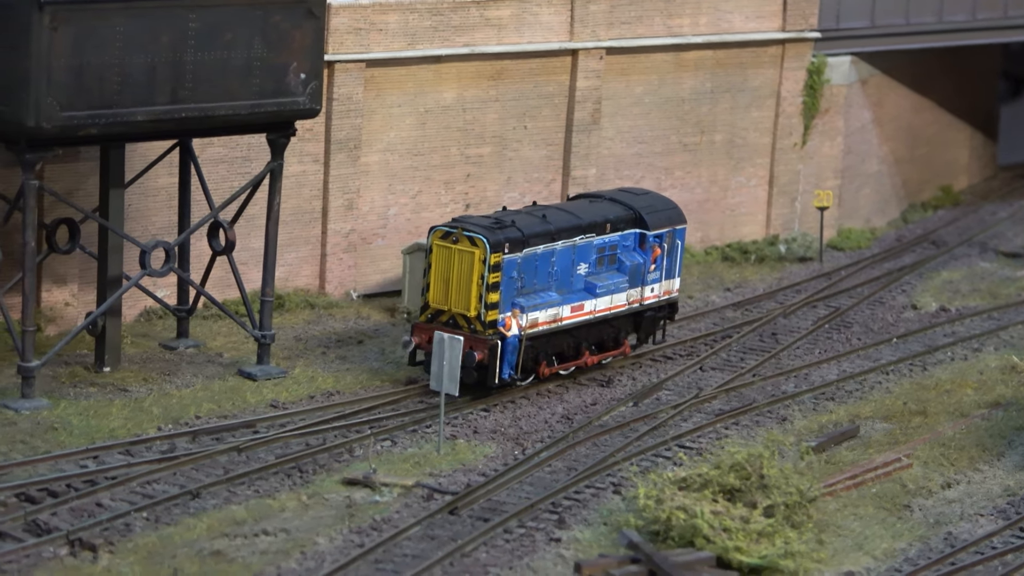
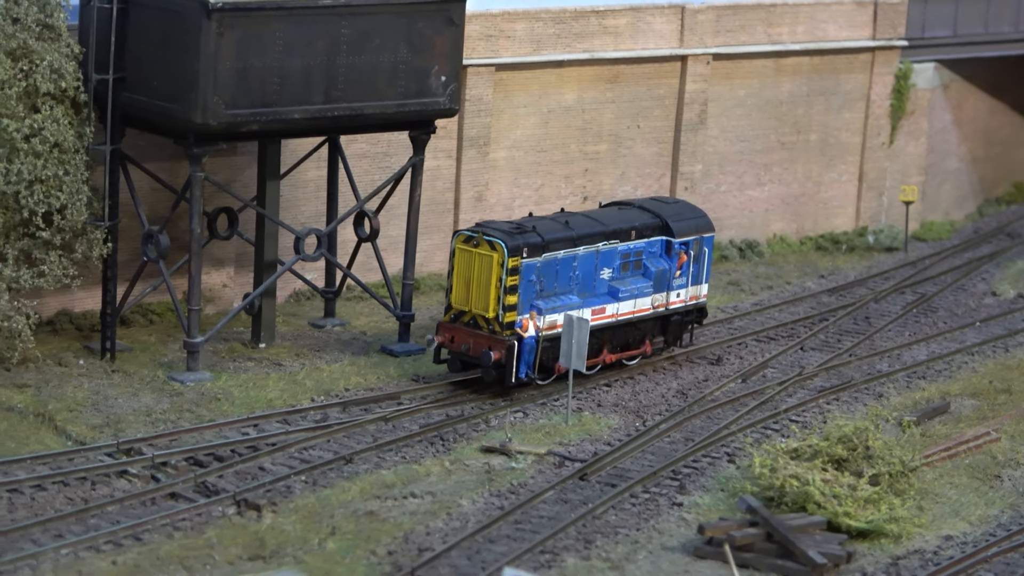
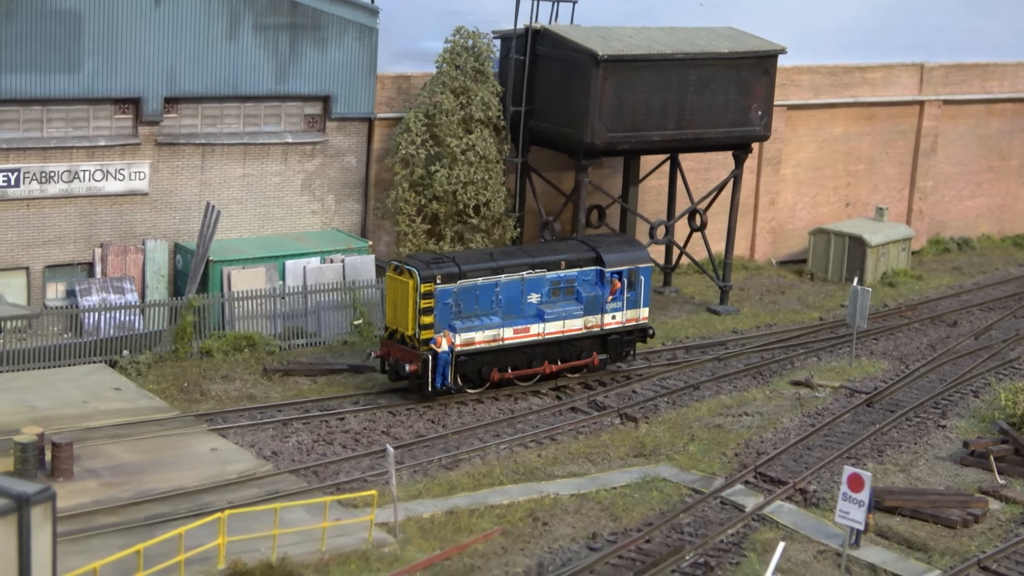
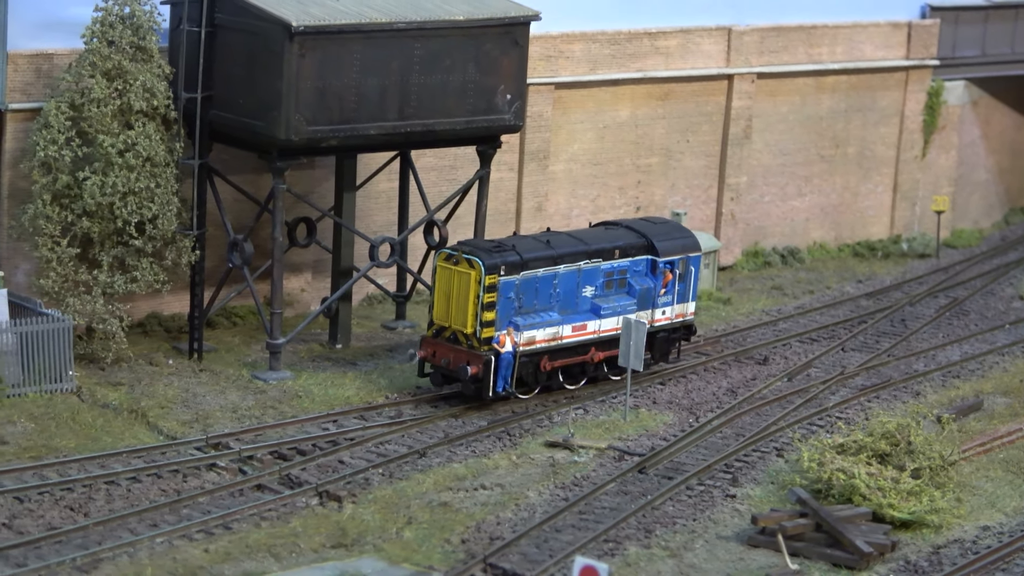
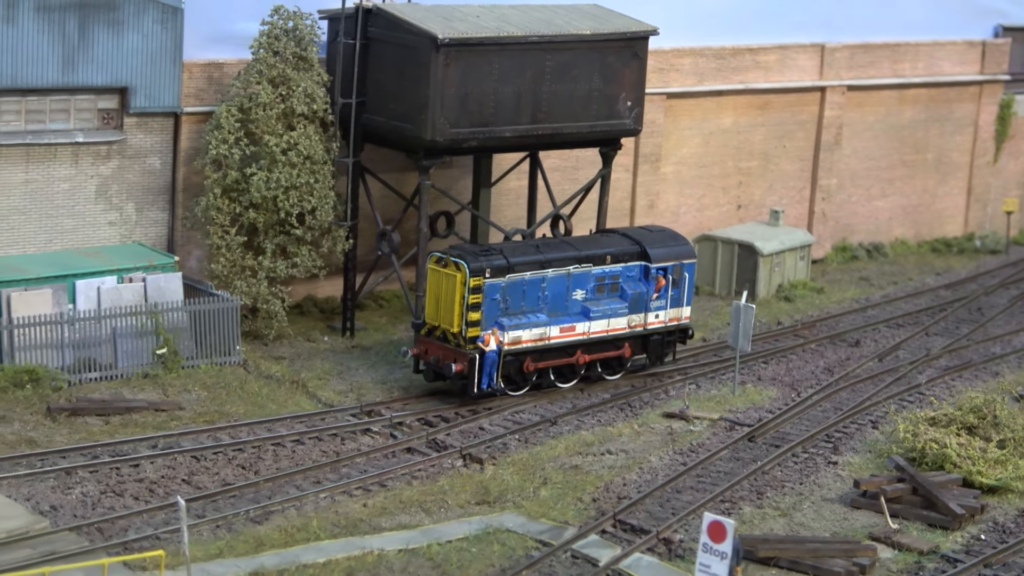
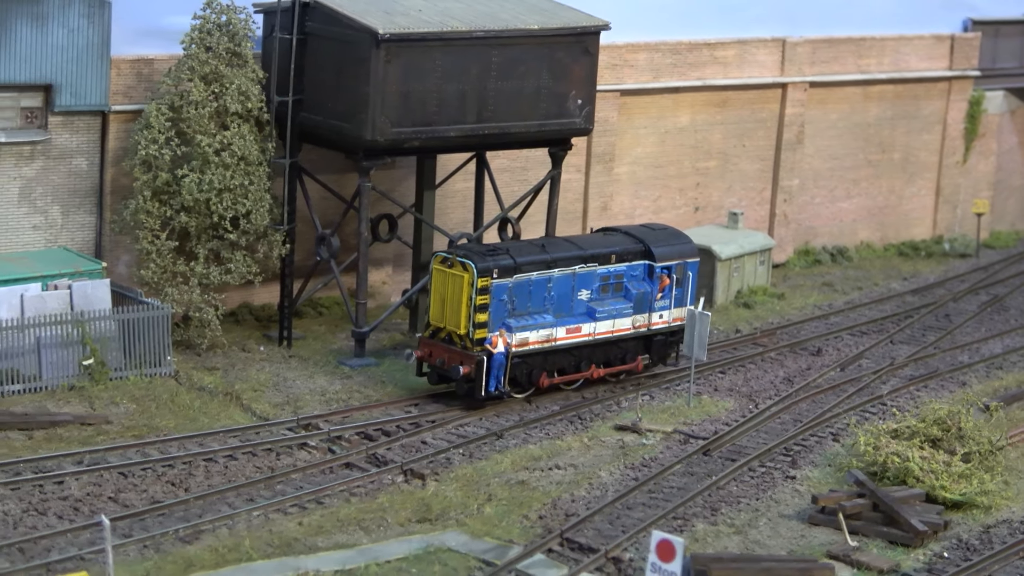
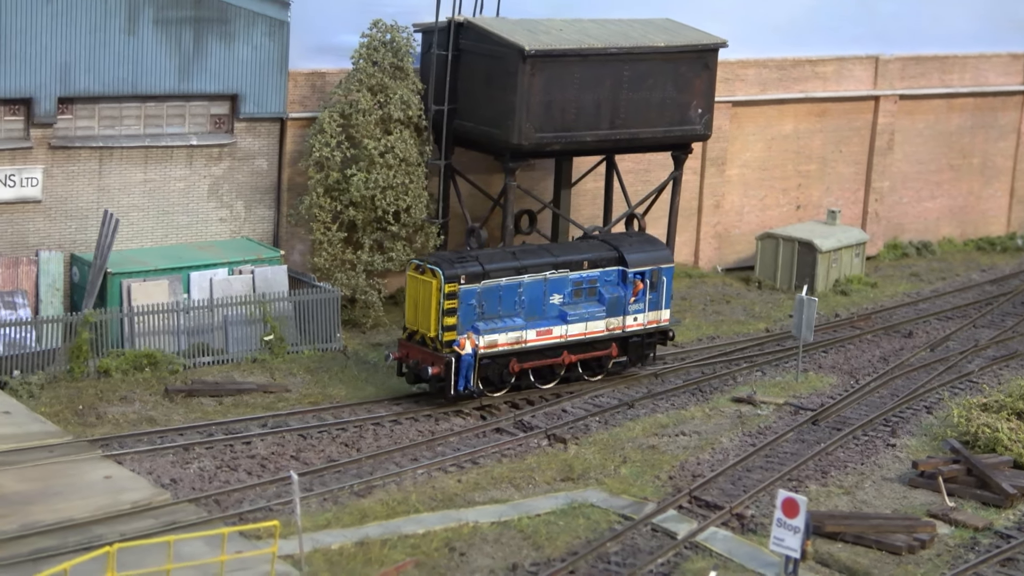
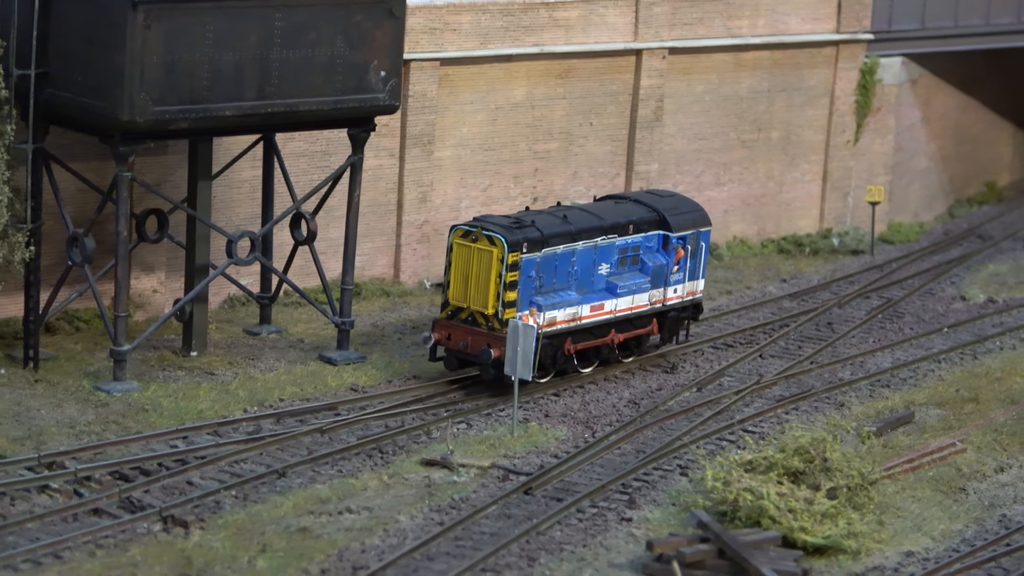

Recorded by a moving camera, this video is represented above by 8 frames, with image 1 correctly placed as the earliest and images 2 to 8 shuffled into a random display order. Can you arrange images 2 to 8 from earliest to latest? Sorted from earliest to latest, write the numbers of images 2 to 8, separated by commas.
8, 2, 4, 6, 5, 7, 3
